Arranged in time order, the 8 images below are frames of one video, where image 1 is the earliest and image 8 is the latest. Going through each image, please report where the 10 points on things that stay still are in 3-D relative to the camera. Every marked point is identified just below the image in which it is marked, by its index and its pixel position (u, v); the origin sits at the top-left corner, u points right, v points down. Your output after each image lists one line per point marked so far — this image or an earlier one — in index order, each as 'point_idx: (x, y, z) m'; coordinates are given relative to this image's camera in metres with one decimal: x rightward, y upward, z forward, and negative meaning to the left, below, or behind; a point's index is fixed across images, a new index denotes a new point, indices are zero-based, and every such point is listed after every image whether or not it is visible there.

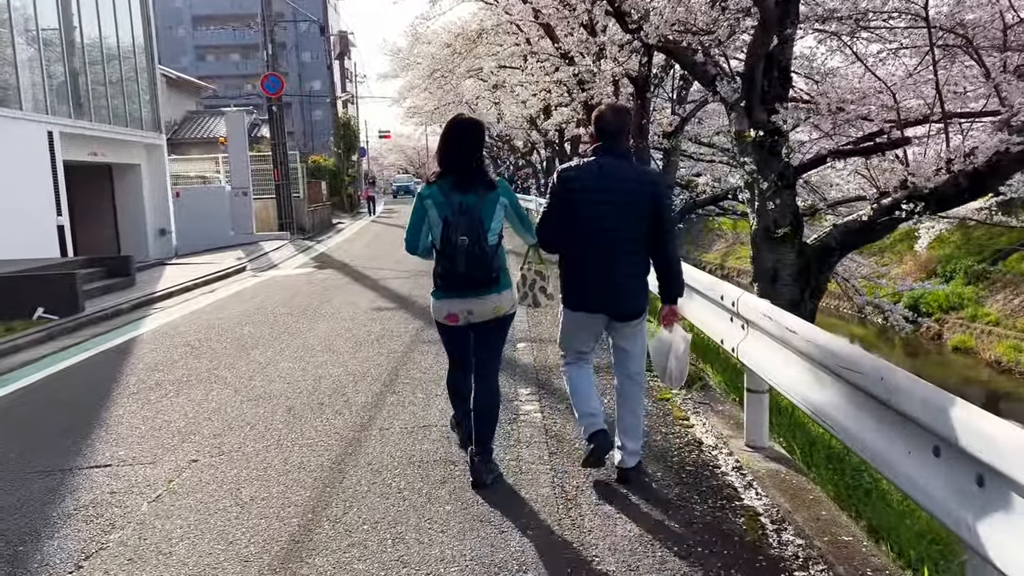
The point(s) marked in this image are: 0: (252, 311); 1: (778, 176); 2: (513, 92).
0: (-2.6, -0.2, +8.1) m
1: (+1.9, +0.8, +5.9) m
2: (+0.1, +4.5, +19.0) m
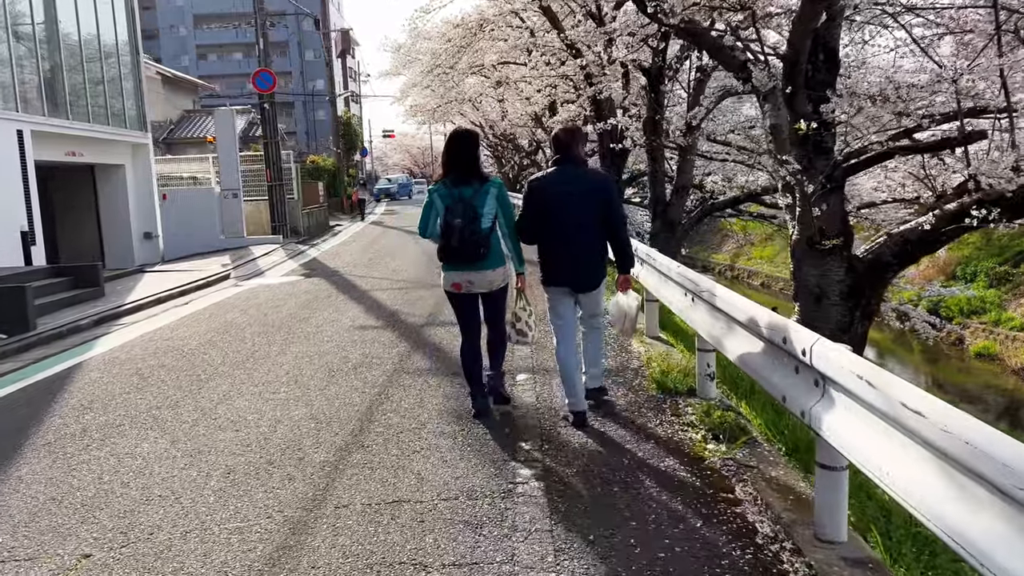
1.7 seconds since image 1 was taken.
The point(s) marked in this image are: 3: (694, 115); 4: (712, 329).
0: (-2.6, -0.4, +7.2) m
1: (+1.9, +0.7, +5.0) m
2: (+0.1, +4.4, +18.1) m
3: (+2.3, +2.2, +10.6) m
4: (+0.9, -0.2, +3.9) m
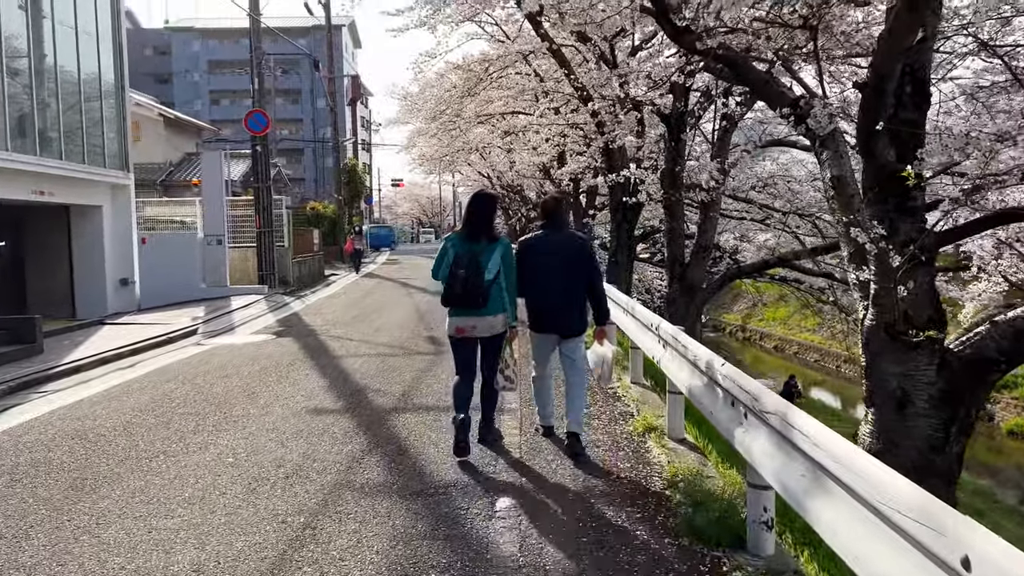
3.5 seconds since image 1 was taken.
0: (-2.6, -0.9, +6.0) m
1: (+1.8, +0.2, +3.8) m
2: (+0.3, +3.1, +17.1) m
3: (+2.4, +1.4, +9.4) m
4: (+0.8, -0.6, +2.6) m
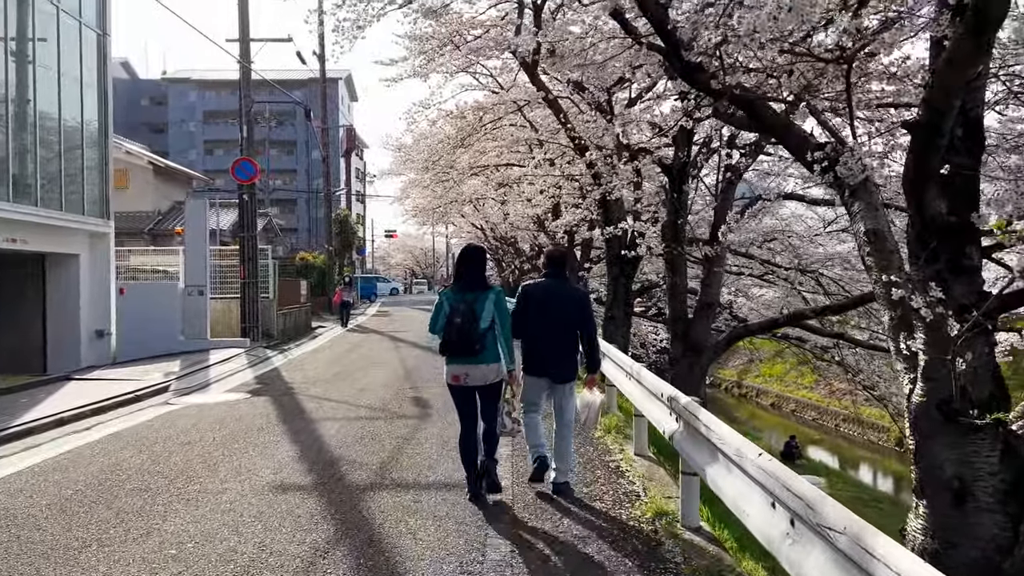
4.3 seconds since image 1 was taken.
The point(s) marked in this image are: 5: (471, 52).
0: (-2.7, -1.2, +5.3) m
1: (+1.8, -0.1, +3.2) m
2: (+0.1, +2.0, +16.7) m
3: (+2.3, +0.7, +9.0) m
4: (+0.8, -0.8, +2.0) m
5: (-0.6, +3.8, +13.1) m
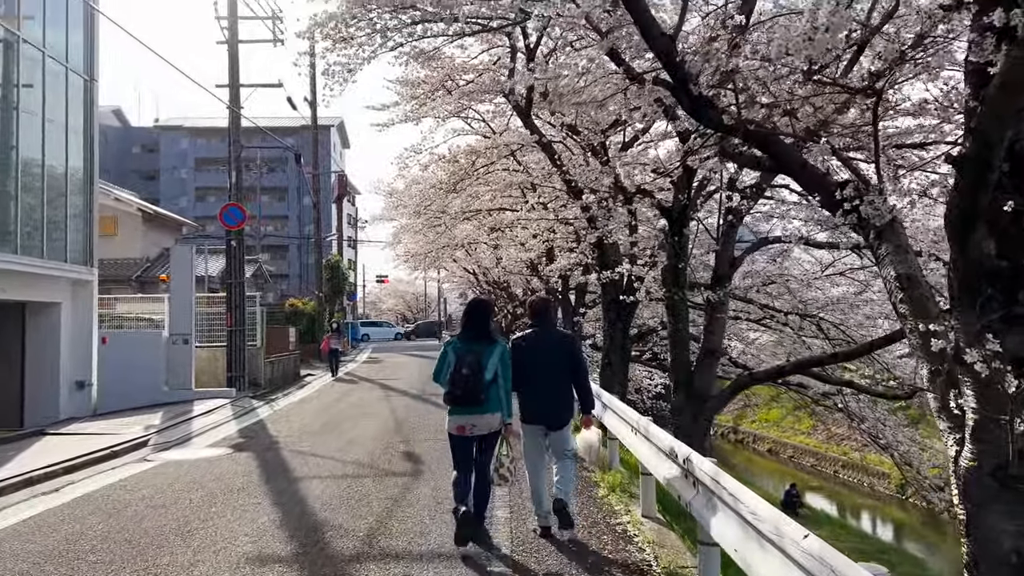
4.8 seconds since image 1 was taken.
0: (-2.7, -1.6, +4.9) m
1: (+1.8, -0.3, +2.9) m
2: (0.0, +1.1, +16.5) m
3: (+2.2, +0.3, +8.7) m
4: (+0.8, -0.9, +1.6) m
5: (-0.8, +3.0, +12.9) m
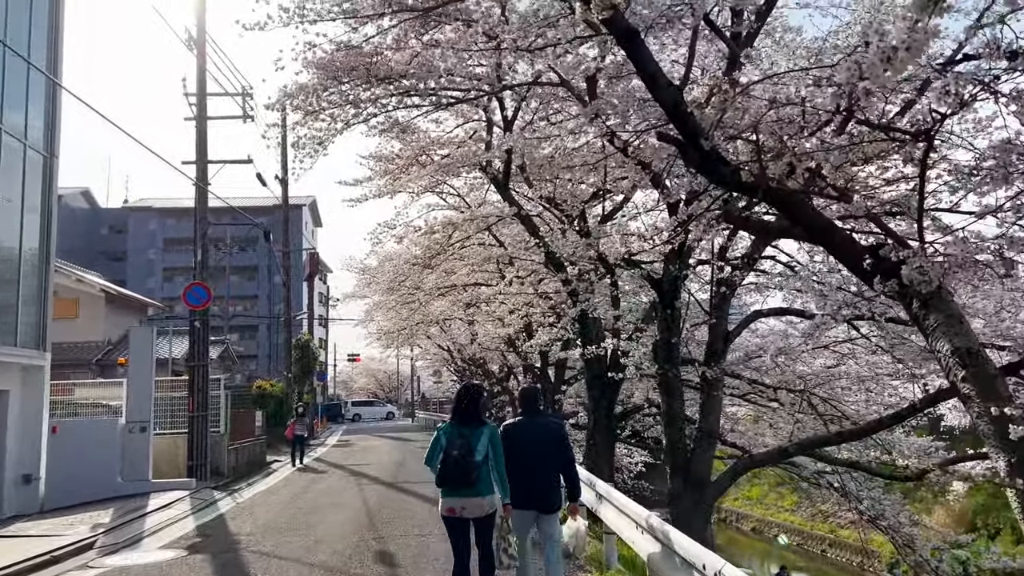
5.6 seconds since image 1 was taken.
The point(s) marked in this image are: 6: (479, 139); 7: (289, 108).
0: (-2.7, -2.0, +4.1) m
1: (+1.8, -0.5, +2.4) m
2: (-0.4, -0.4, +15.9) m
3: (+2.1, -0.5, +8.2) m
4: (+0.9, -1.0, +1.0) m
5: (-1.1, +1.8, +12.6) m
6: (-0.5, +2.1, +11.8) m
7: (-2.8, +2.3, +10.4) m
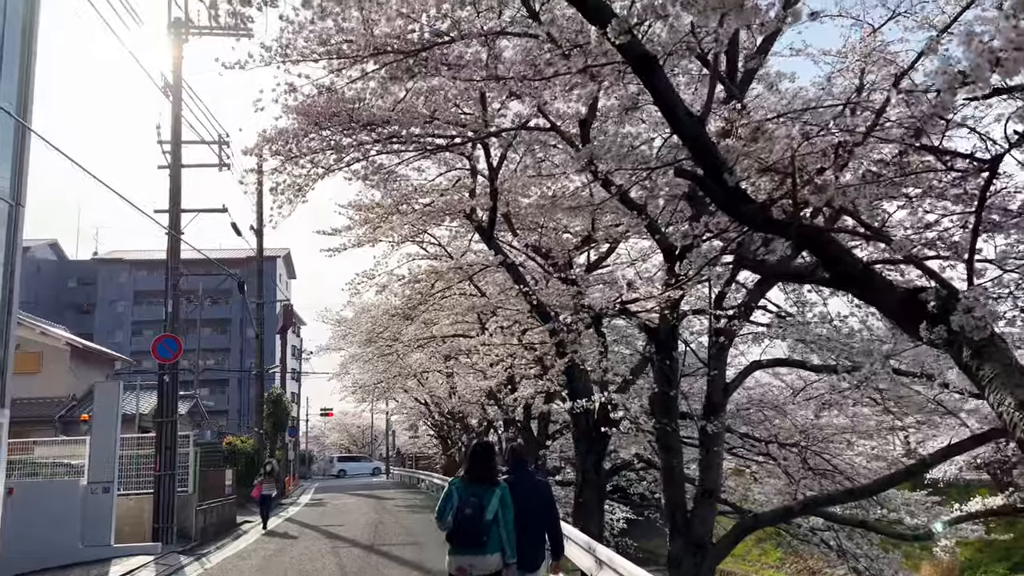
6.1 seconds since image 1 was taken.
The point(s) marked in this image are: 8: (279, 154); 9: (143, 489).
0: (-2.7, -2.2, +3.5) m
1: (+1.9, -0.6, +2.1) m
2: (-0.8, -1.4, +15.5) m
3: (+2.0, -1.0, +7.9) m
4: (+1.0, -1.0, +0.6) m
5: (-1.4, +1.1, +12.3) m
6: (-0.7, +1.4, +11.5) m
7: (-3.0, +1.6, +10.1) m
8: (-2.8, +1.6, +10.0) m
9: (-7.0, -3.8, +15.6) m
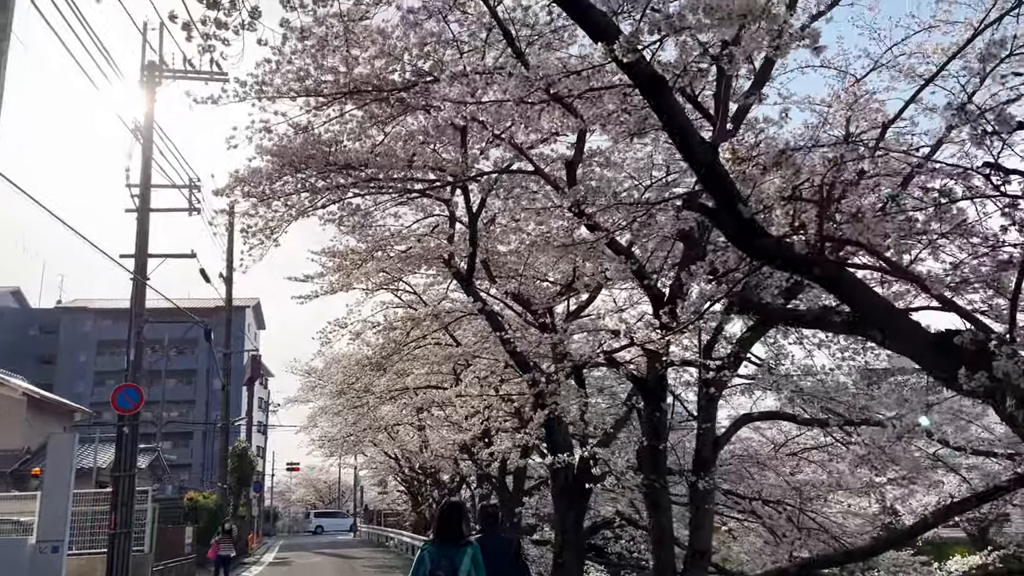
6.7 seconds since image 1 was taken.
0: (-2.7, -2.4, +3.0) m
1: (+1.9, -0.7, +1.8) m
2: (-1.2, -2.3, +15.0) m
3: (+1.8, -1.4, +7.5) m
4: (+1.1, -1.0, +0.3) m
5: (-1.7, +0.3, +12.0) m
6: (-1.0, +0.8, +11.2) m
7: (-3.2, +1.1, +9.7) m
8: (-3.0, +1.1, +9.6) m
9: (-7.5, -4.7, +14.8) m
